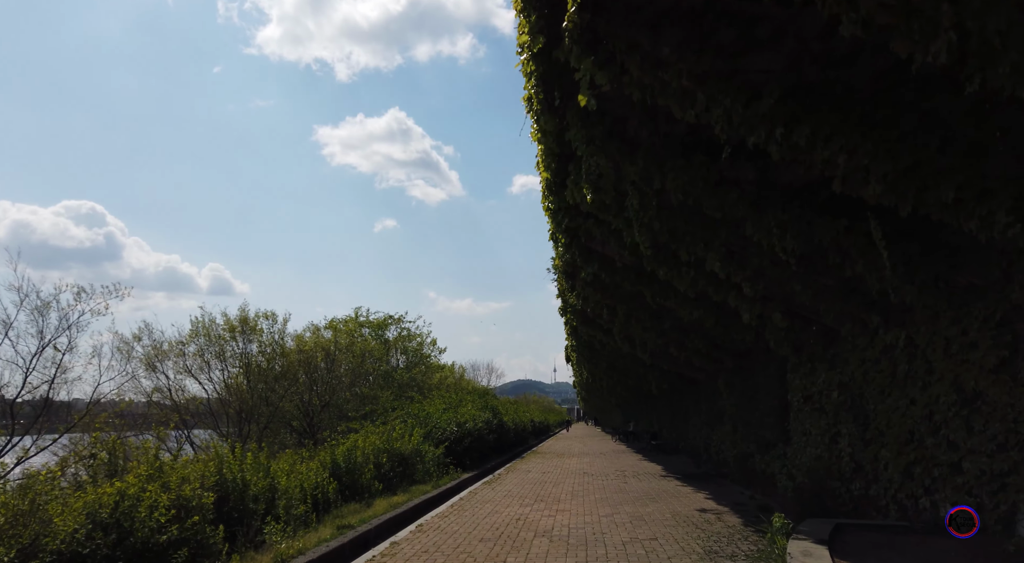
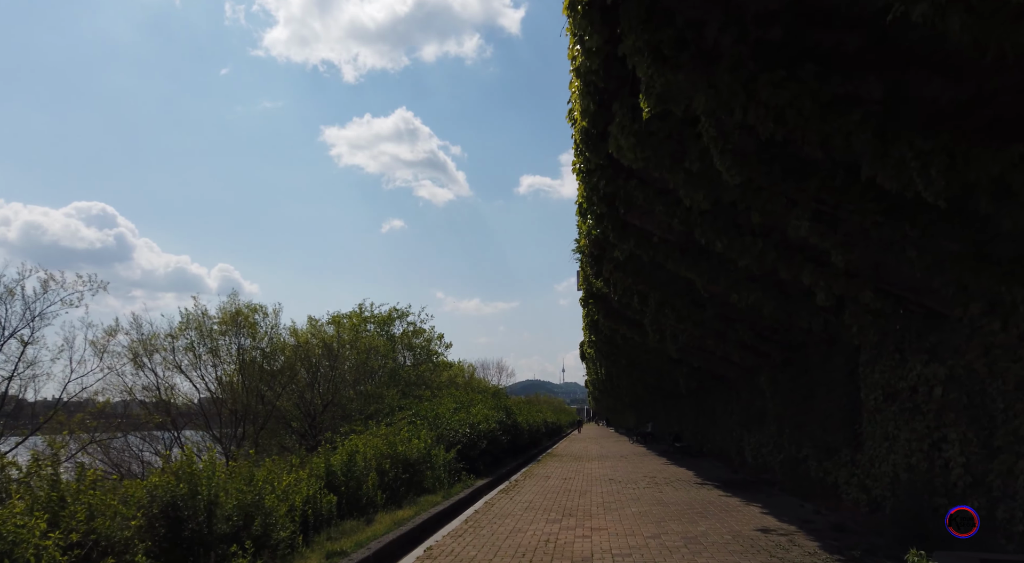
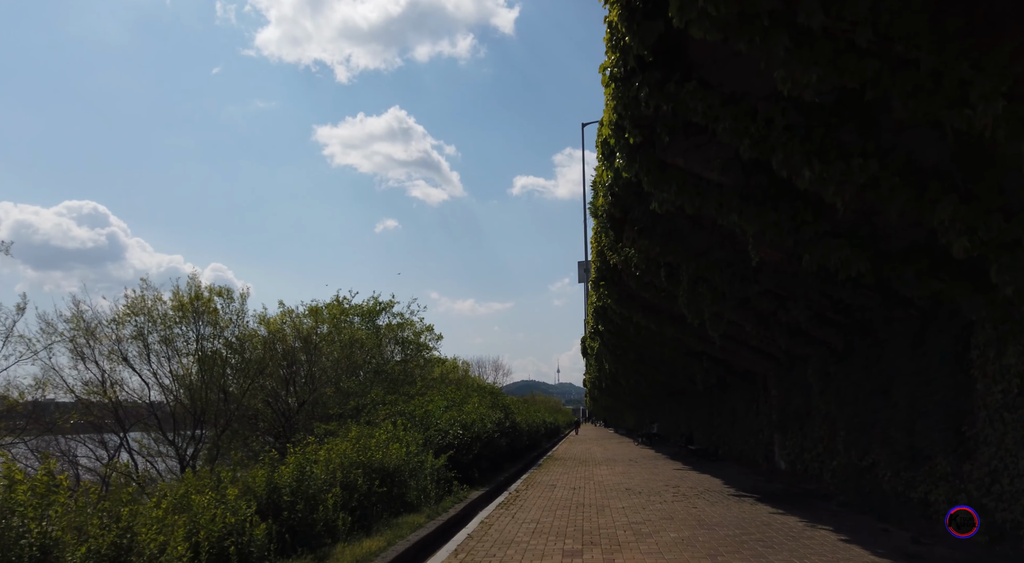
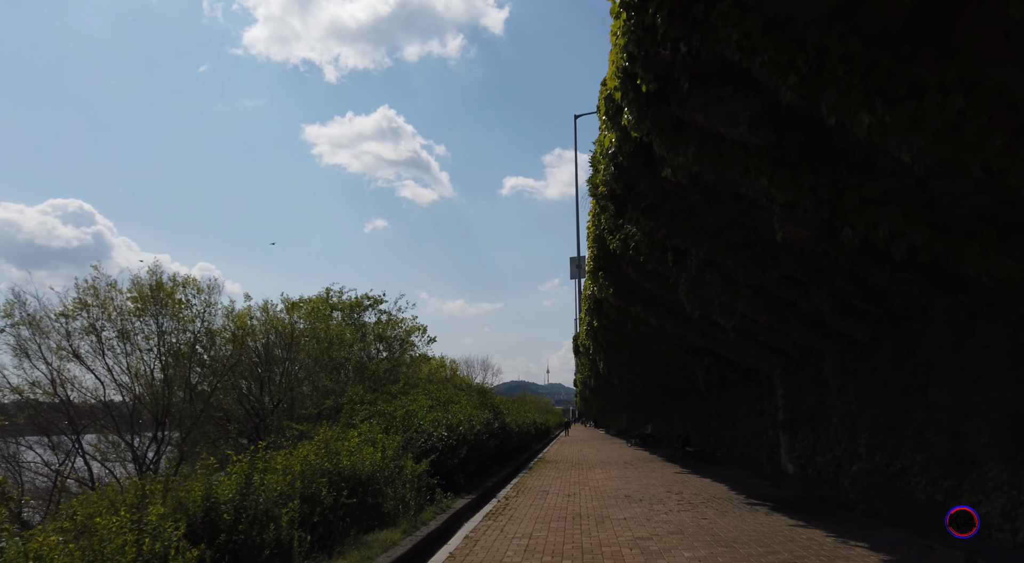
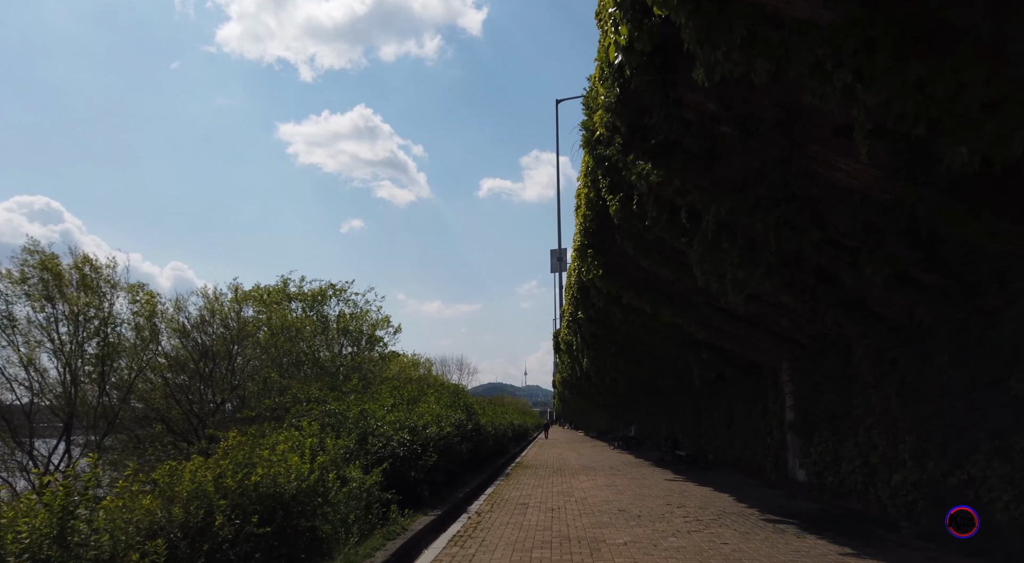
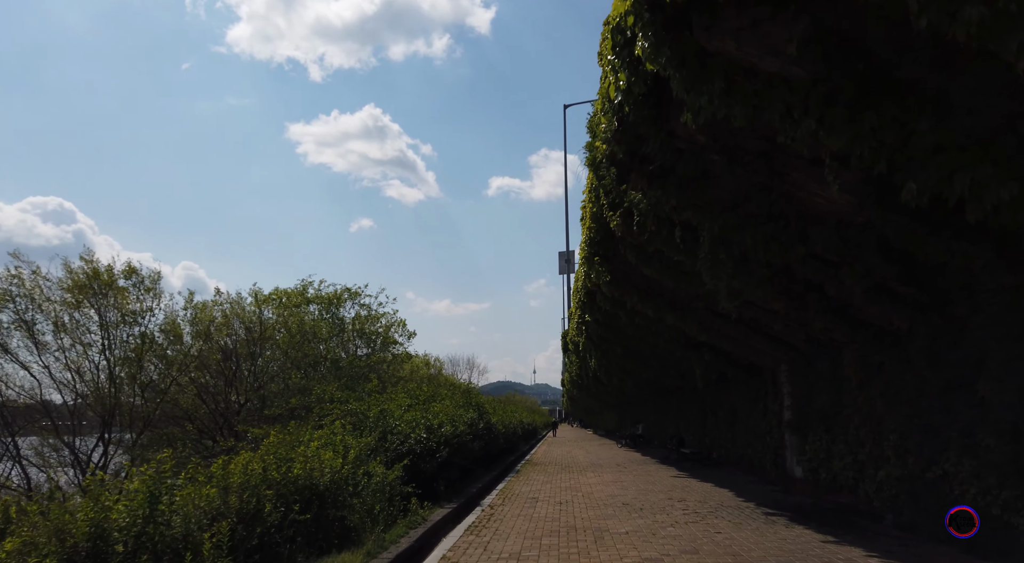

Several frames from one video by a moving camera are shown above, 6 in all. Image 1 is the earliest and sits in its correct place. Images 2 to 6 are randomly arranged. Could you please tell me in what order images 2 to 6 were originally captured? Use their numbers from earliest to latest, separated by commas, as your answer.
2, 3, 4, 6, 5
